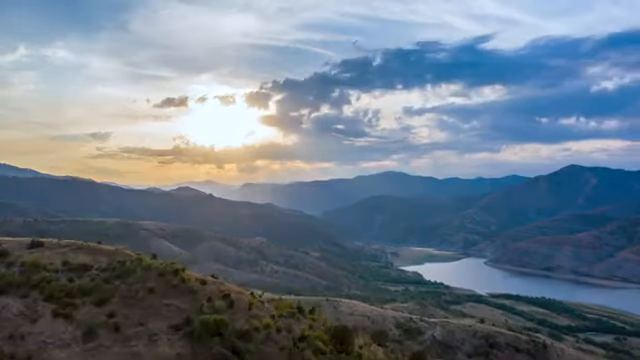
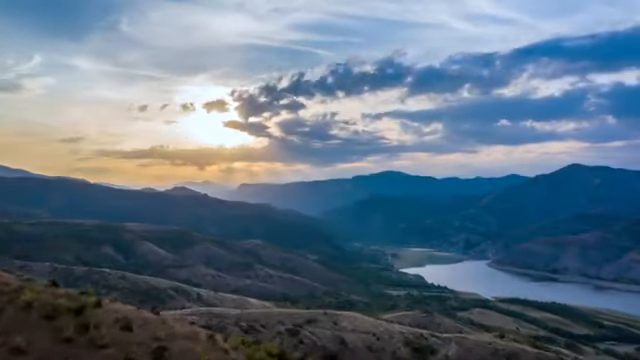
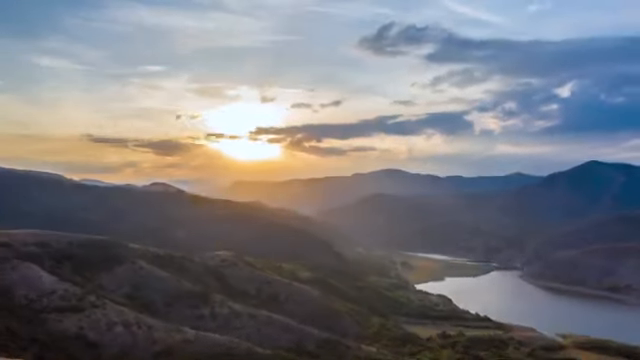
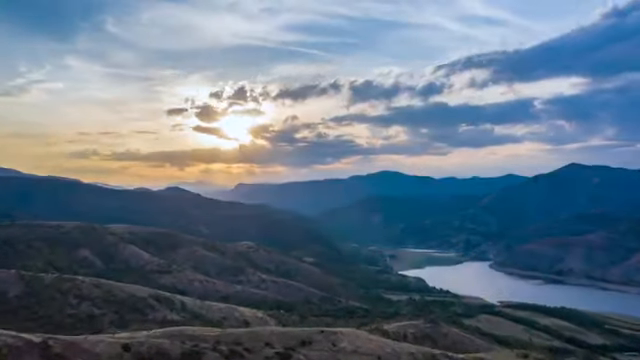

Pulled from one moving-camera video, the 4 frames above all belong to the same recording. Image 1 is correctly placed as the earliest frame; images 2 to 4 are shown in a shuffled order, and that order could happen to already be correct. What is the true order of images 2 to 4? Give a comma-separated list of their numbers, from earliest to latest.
2, 4, 3
